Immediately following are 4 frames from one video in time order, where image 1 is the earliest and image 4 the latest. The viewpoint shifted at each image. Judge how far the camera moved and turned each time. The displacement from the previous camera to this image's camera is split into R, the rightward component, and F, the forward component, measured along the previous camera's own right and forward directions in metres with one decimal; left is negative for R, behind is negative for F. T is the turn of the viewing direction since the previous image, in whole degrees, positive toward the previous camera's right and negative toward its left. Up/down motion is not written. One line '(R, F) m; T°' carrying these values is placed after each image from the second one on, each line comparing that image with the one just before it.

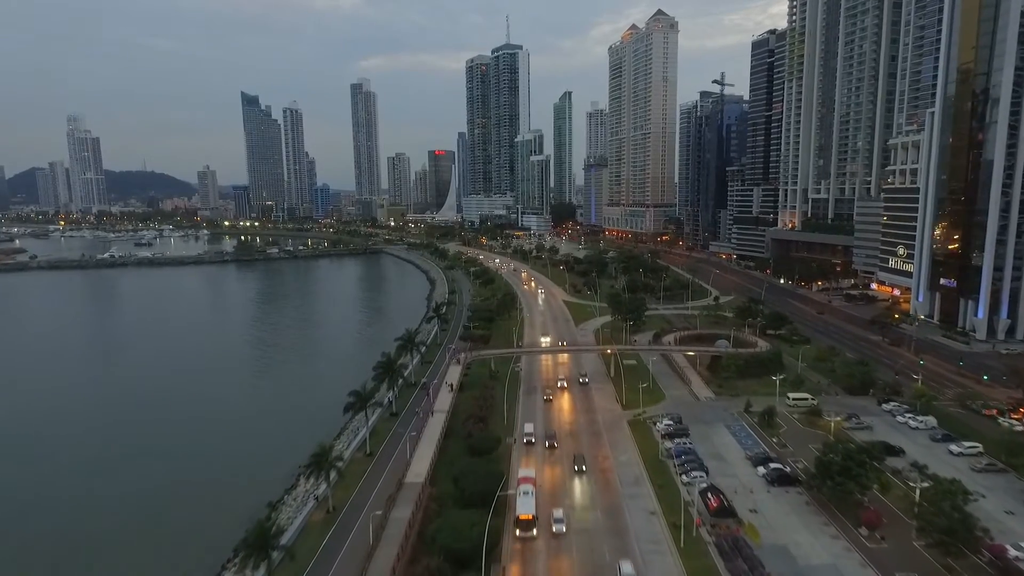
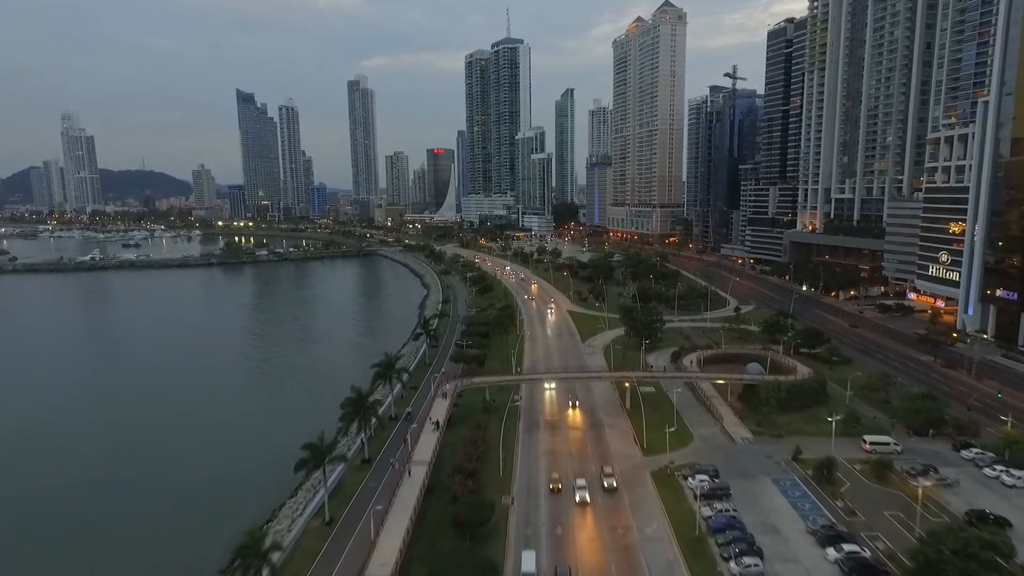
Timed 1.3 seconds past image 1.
(+0.2, +7.5) m; 0°
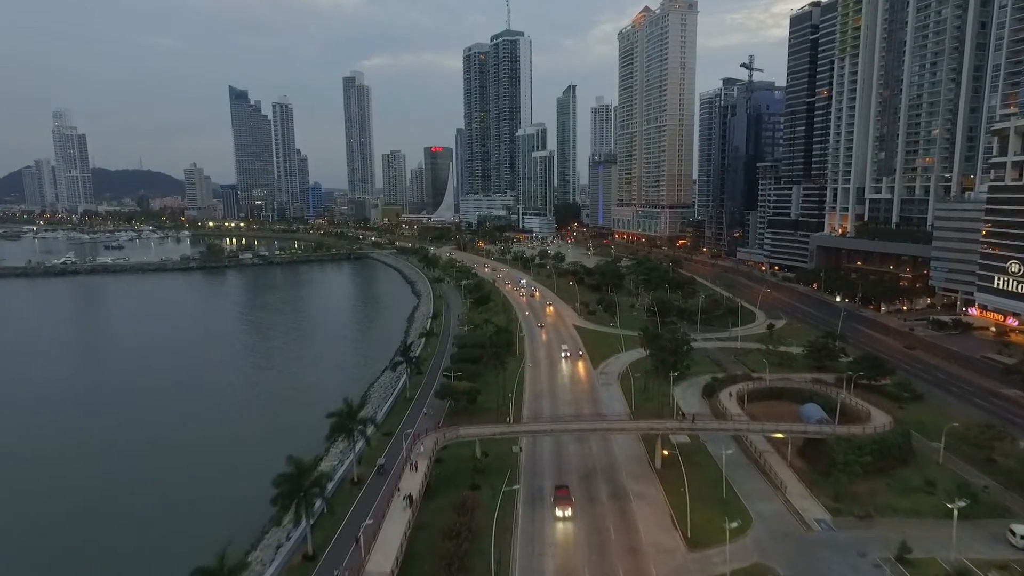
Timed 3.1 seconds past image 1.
(+0.2, +9.5) m; 0°
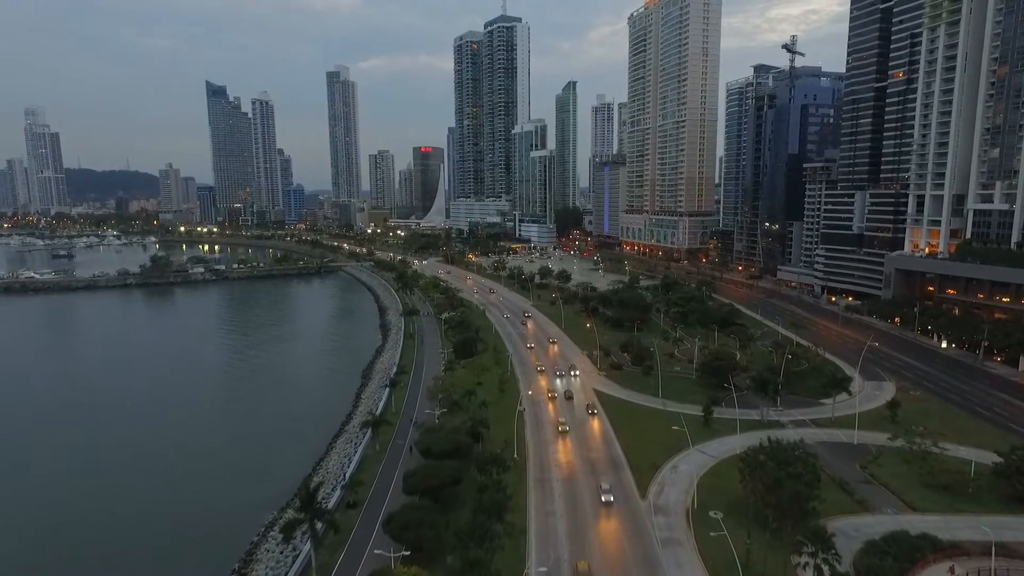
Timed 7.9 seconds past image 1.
(0.0, +21.0) m; 0°
